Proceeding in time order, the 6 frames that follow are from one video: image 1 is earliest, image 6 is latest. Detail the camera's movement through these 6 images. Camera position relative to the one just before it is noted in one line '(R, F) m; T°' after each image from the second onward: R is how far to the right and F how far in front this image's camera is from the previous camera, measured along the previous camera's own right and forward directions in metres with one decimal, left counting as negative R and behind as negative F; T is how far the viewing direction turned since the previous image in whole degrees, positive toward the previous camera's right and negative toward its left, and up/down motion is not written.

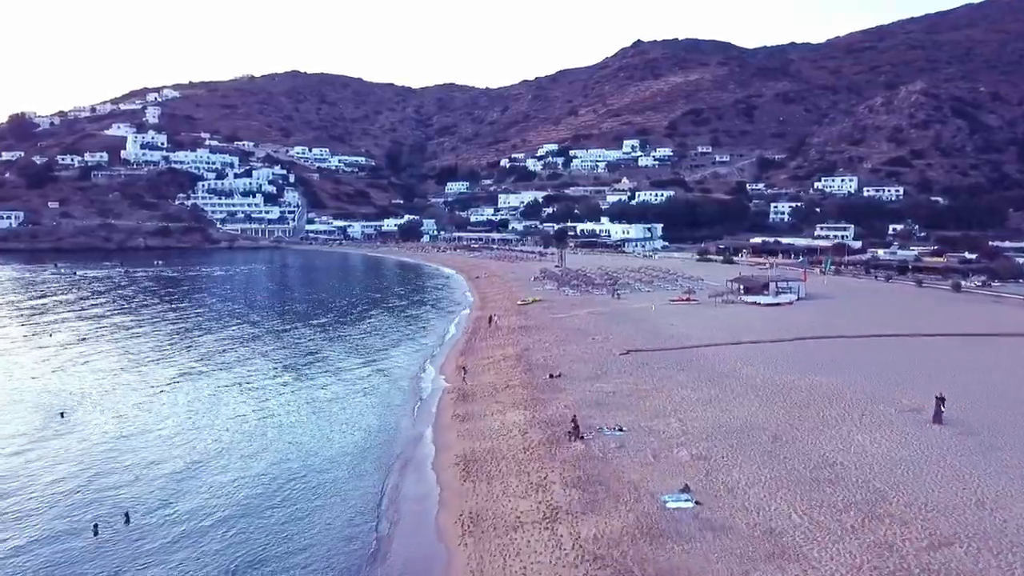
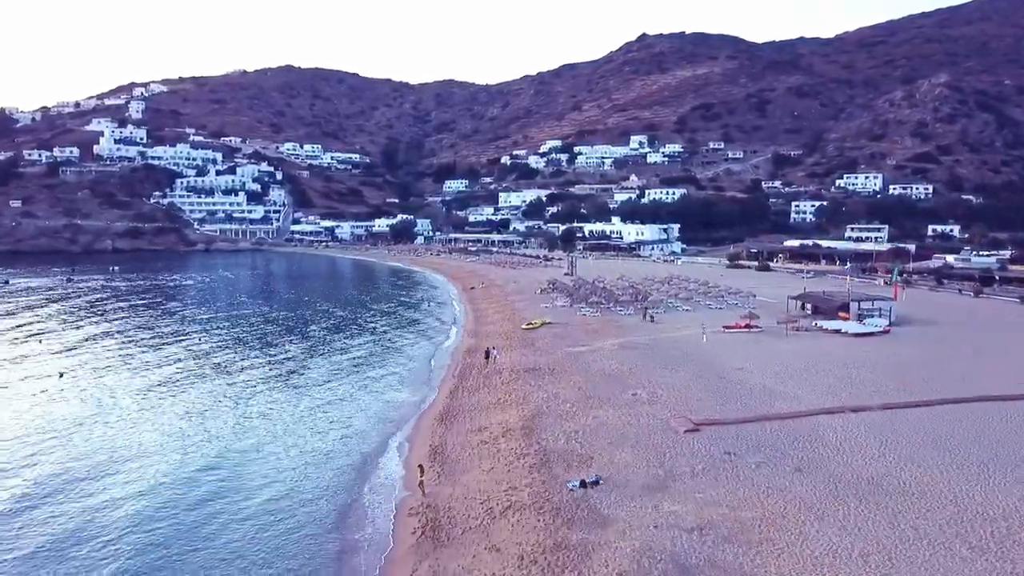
(-0.1, +9.7) m; 0°
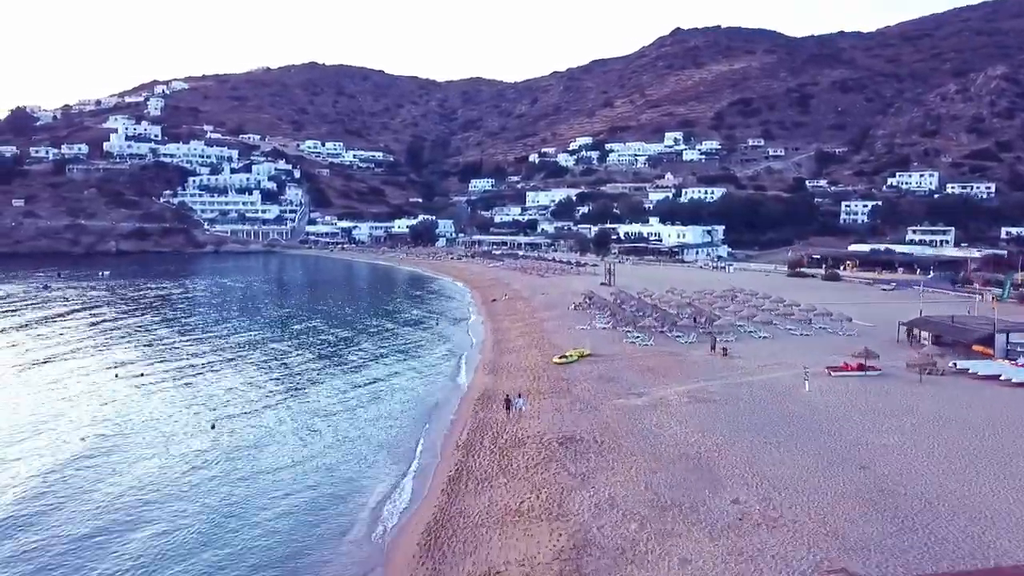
(0.0, +7.8) m; -2°
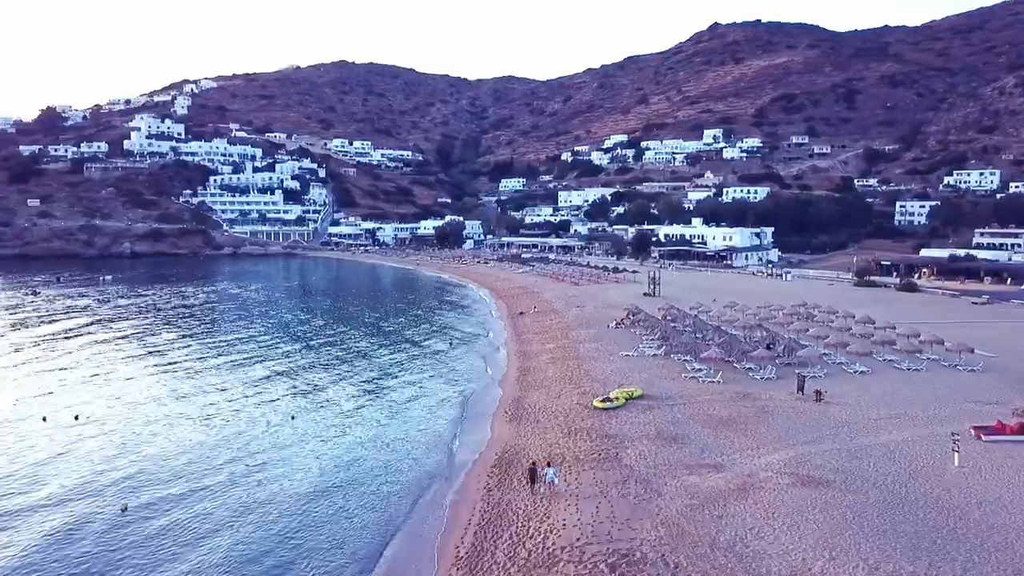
(+0.1, +5.8) m; -2°
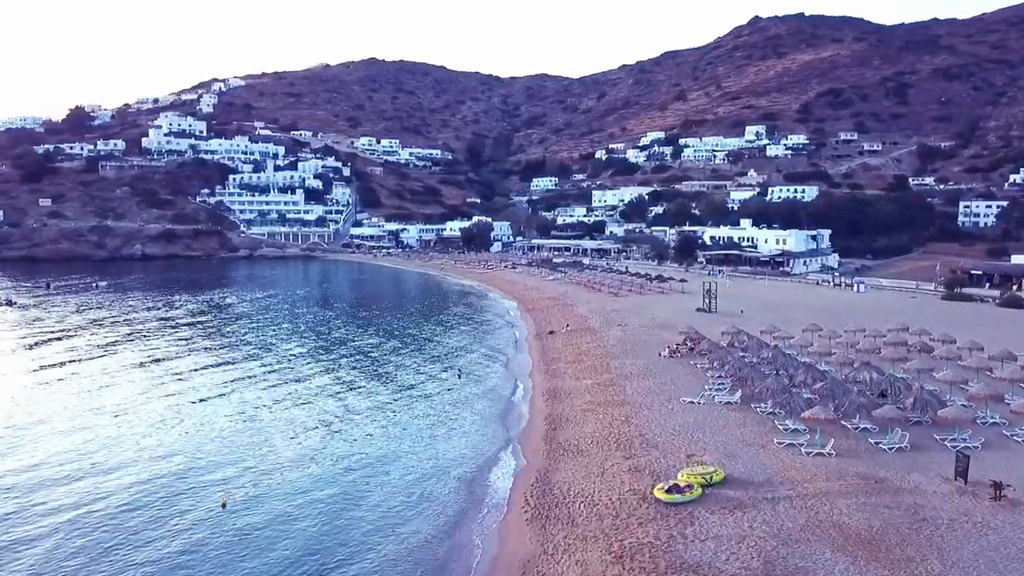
(+0.1, +6.5) m; -2°
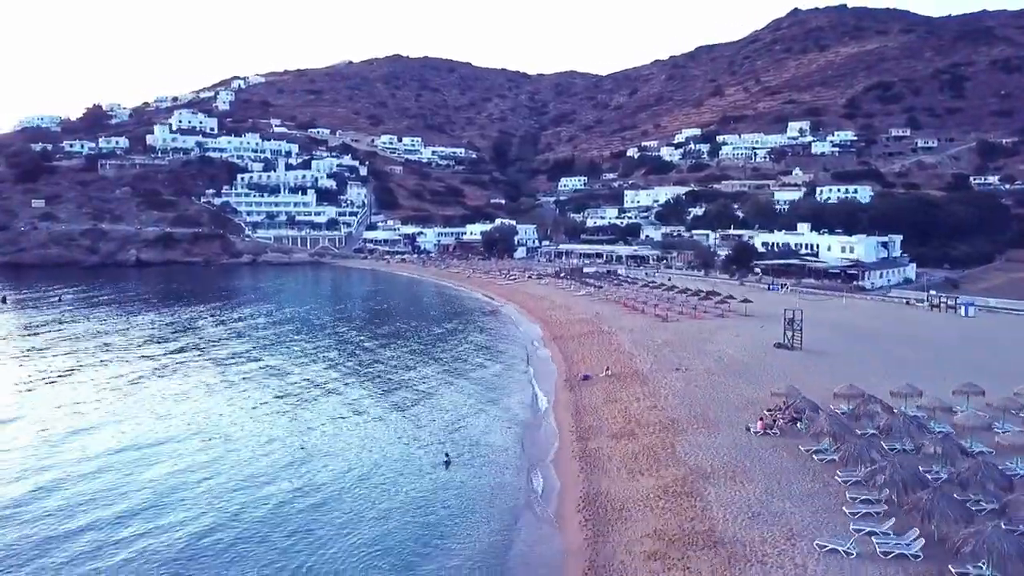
(+0.2, +8.4) m; -2°
